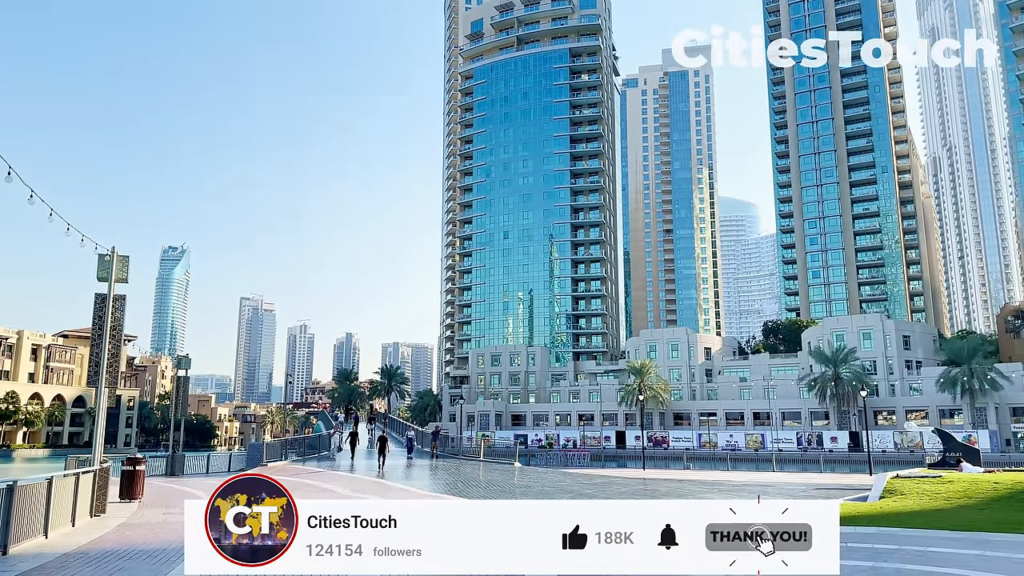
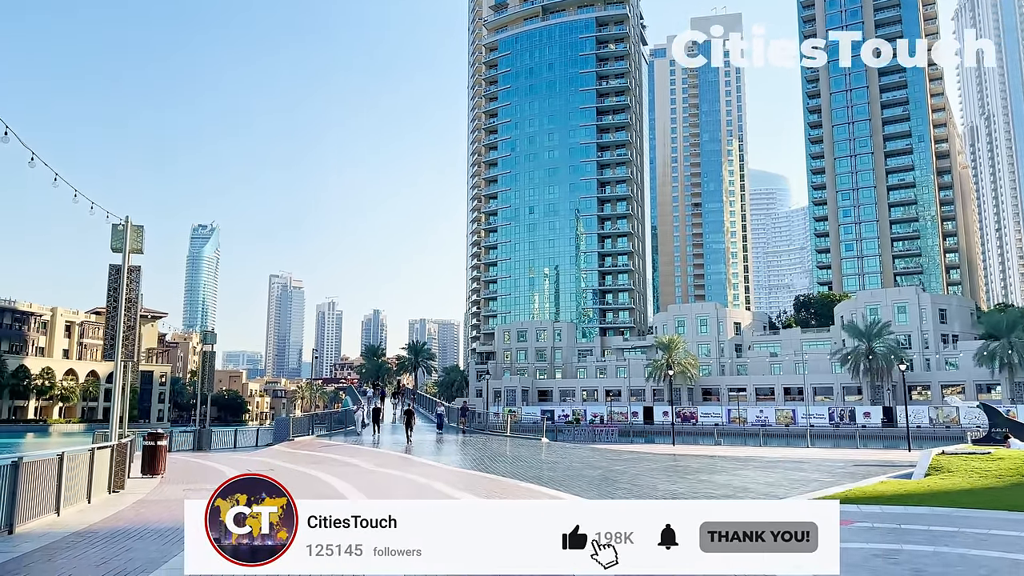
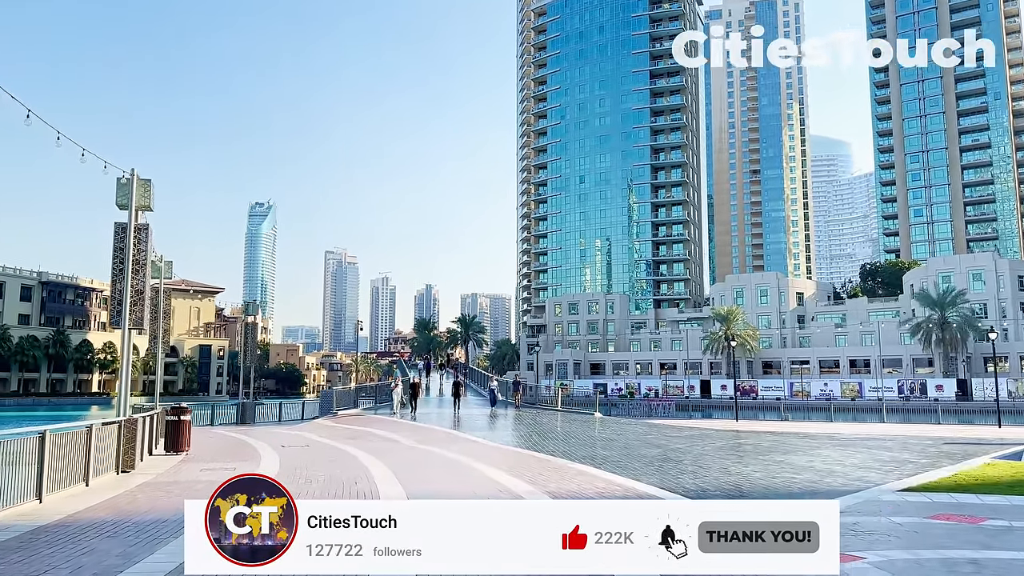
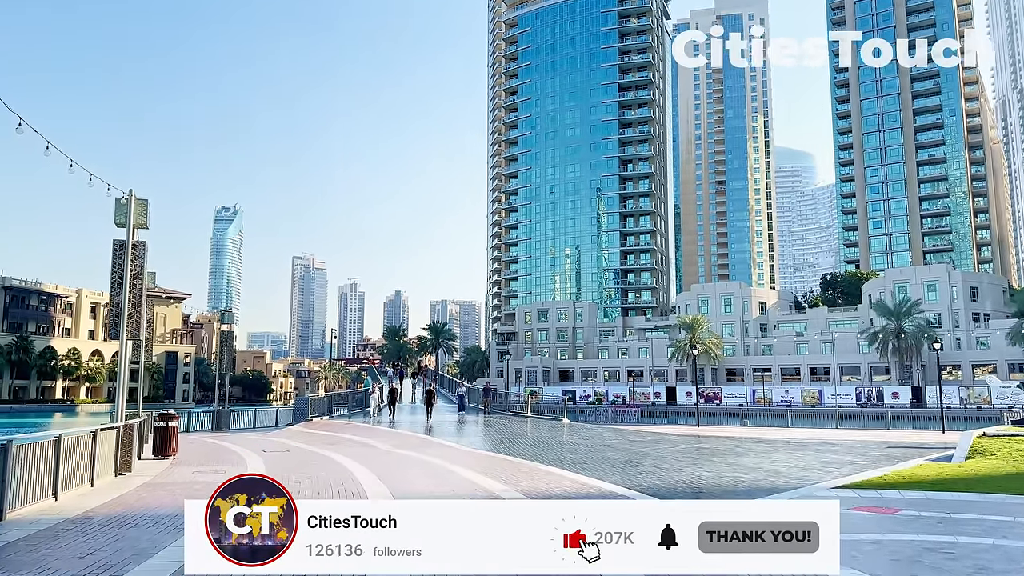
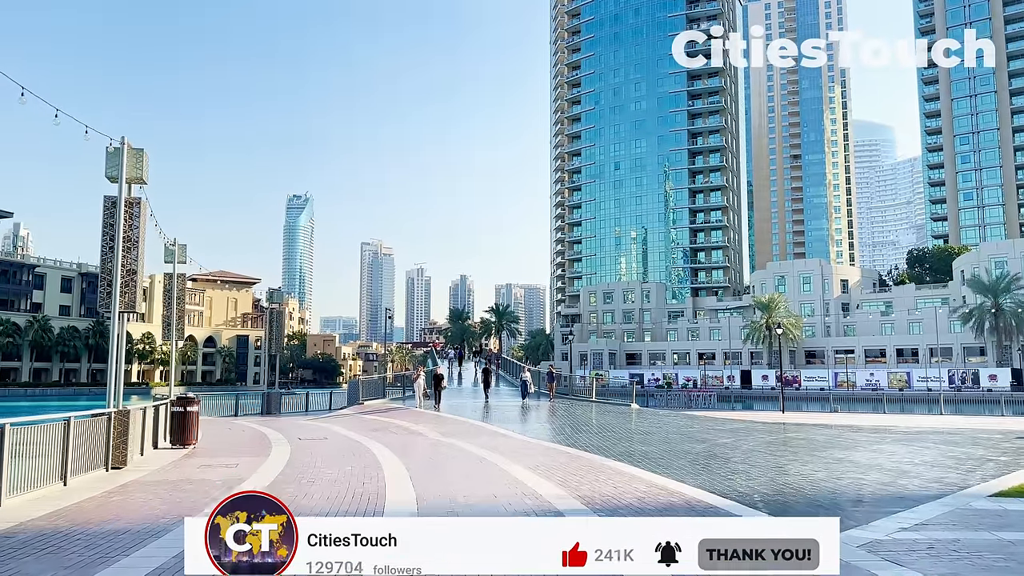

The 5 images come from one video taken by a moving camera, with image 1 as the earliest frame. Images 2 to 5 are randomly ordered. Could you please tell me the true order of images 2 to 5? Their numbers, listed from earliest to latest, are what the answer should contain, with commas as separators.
2, 4, 3, 5
